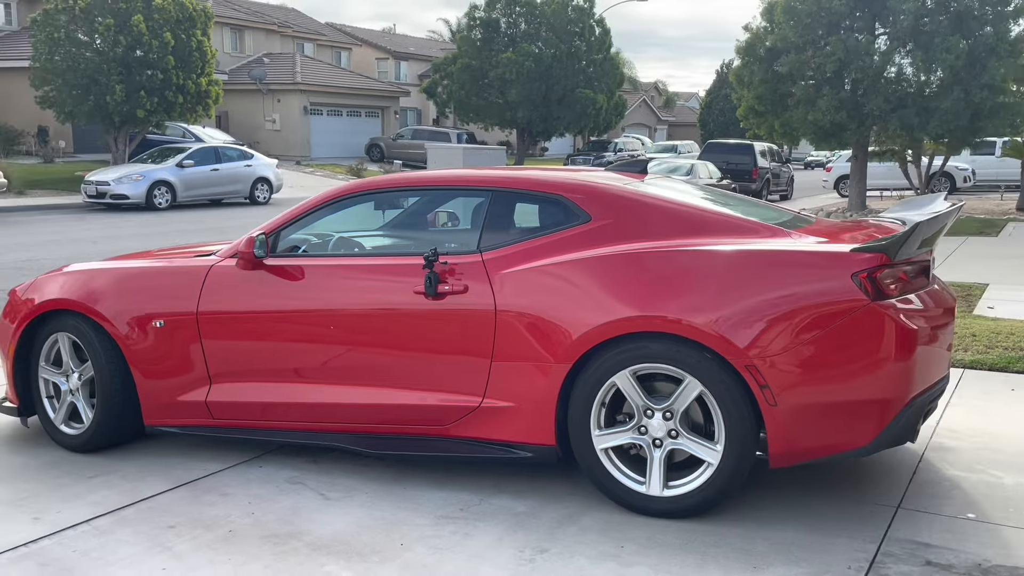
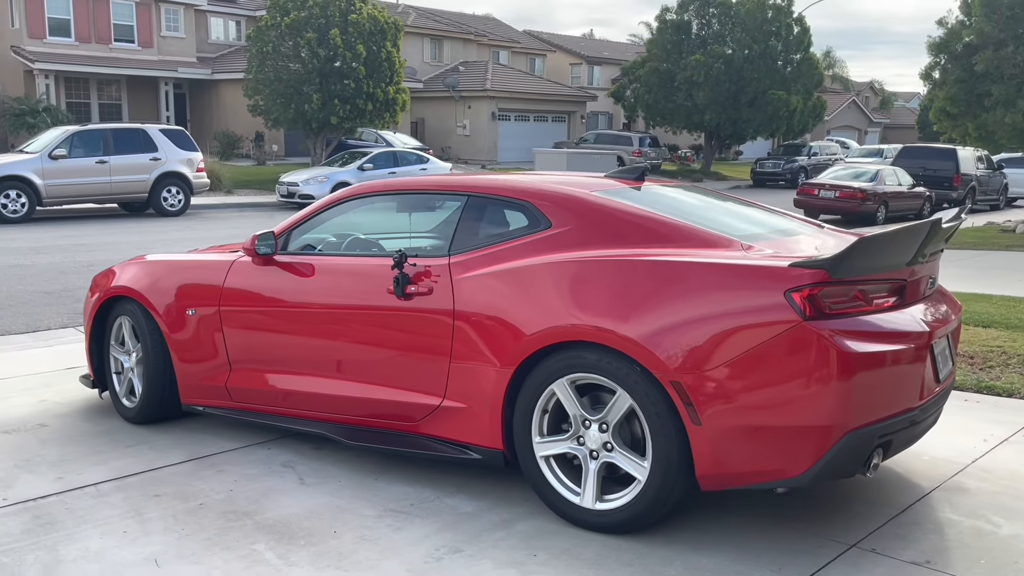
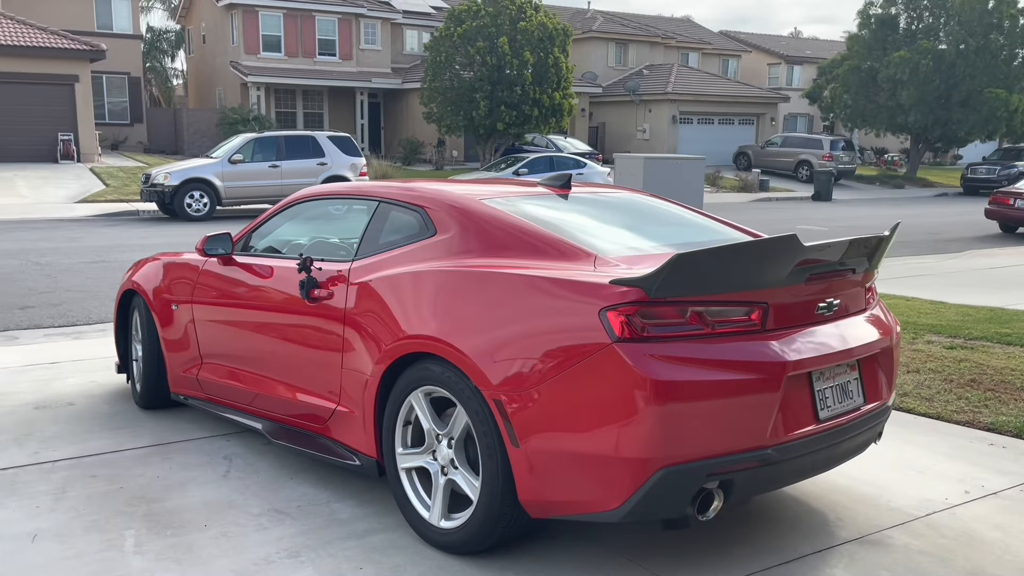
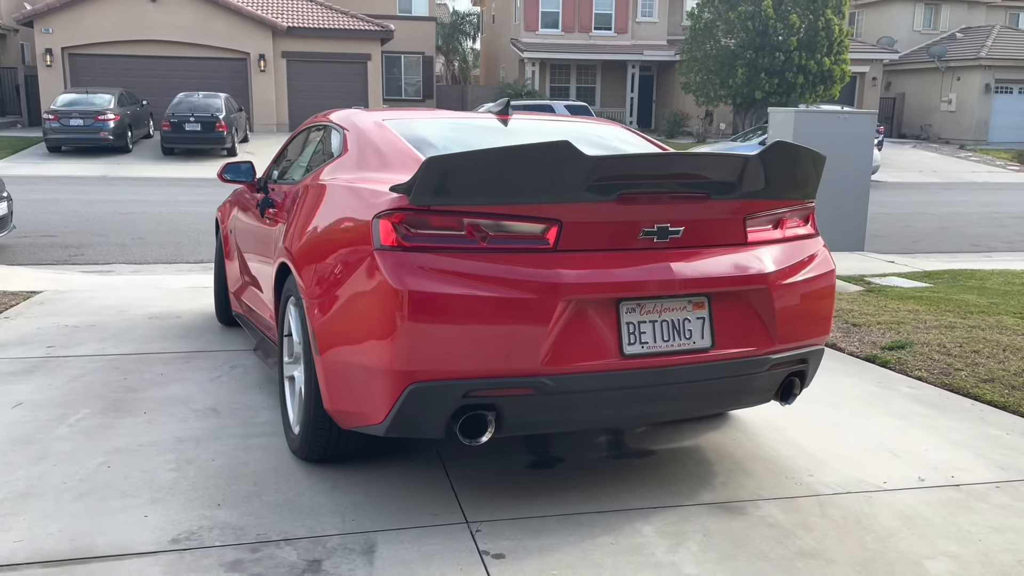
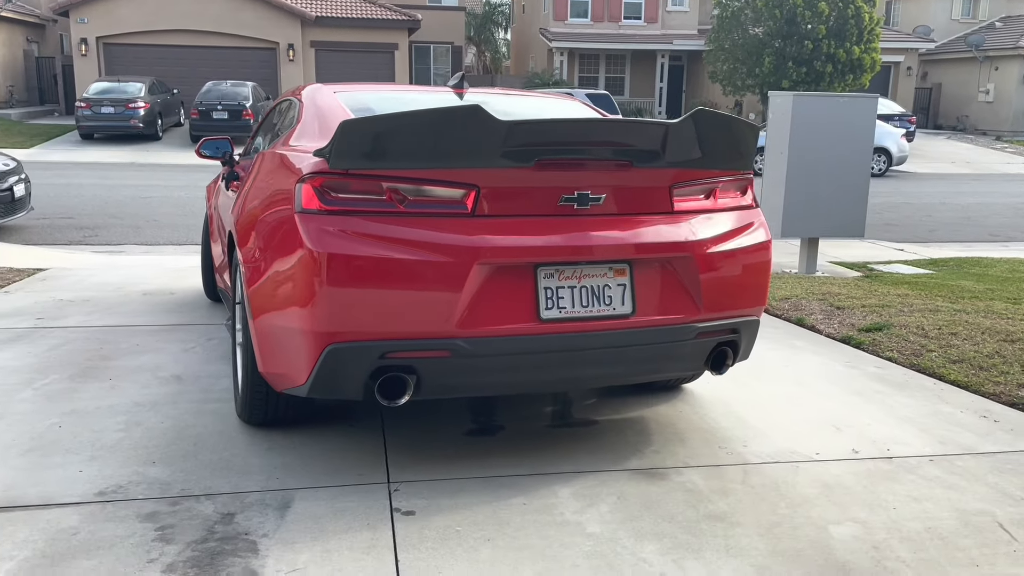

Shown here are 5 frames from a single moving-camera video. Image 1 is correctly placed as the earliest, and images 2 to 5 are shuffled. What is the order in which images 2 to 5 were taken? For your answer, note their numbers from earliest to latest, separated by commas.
2, 3, 4, 5
